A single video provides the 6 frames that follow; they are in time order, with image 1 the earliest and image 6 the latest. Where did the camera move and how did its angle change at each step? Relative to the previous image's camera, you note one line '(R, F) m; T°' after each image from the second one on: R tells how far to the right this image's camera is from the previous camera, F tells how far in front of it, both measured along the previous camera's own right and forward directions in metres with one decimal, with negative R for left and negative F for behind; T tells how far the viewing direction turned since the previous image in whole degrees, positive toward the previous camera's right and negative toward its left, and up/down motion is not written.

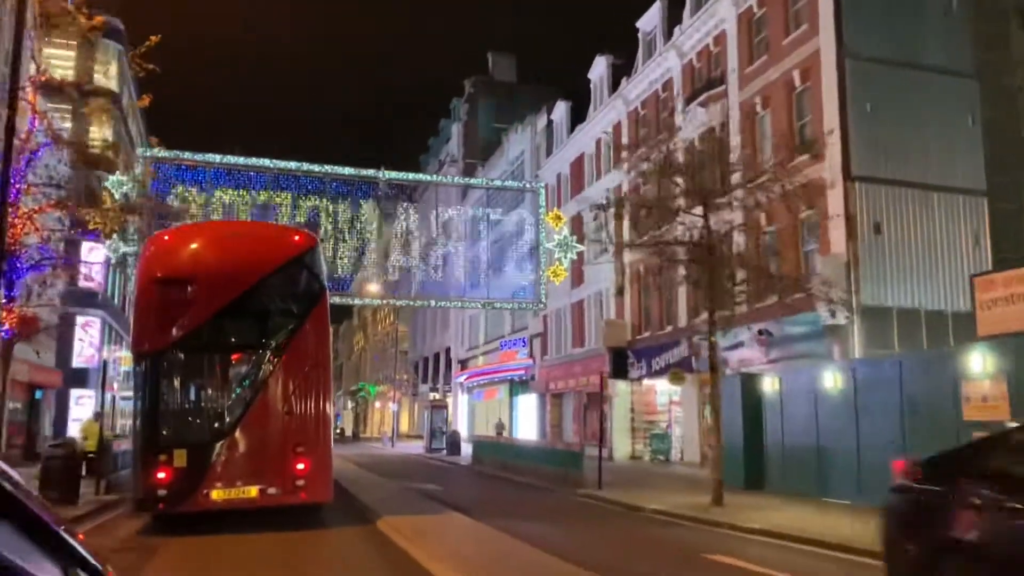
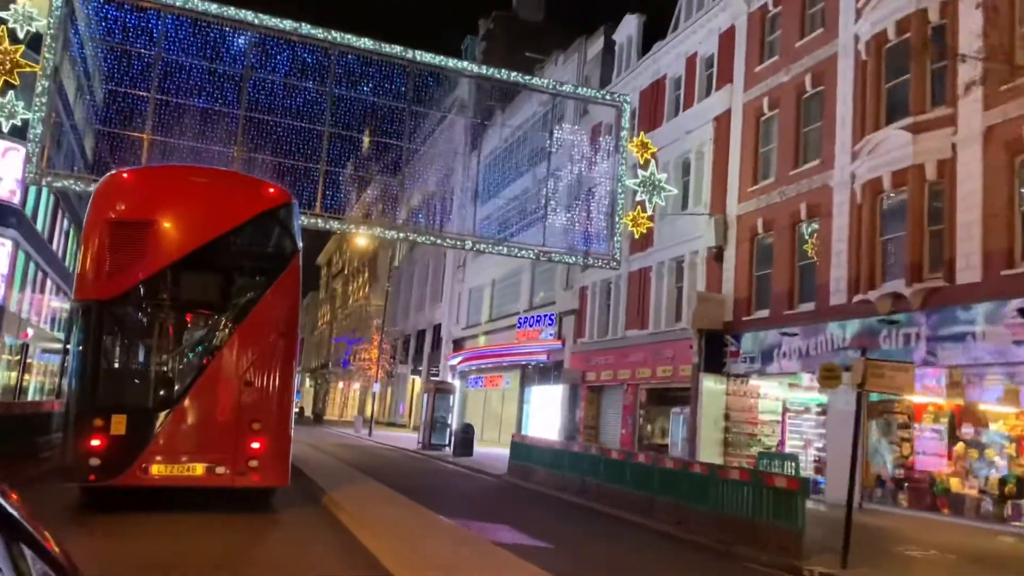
(-2.3, +8.4) m; +2°
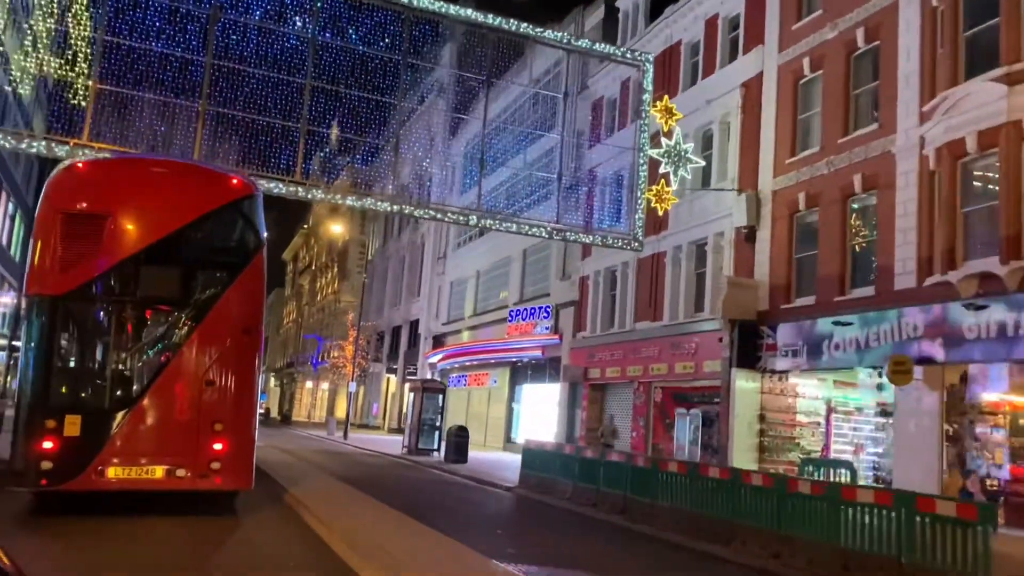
(-0.9, +2.7) m; +2°
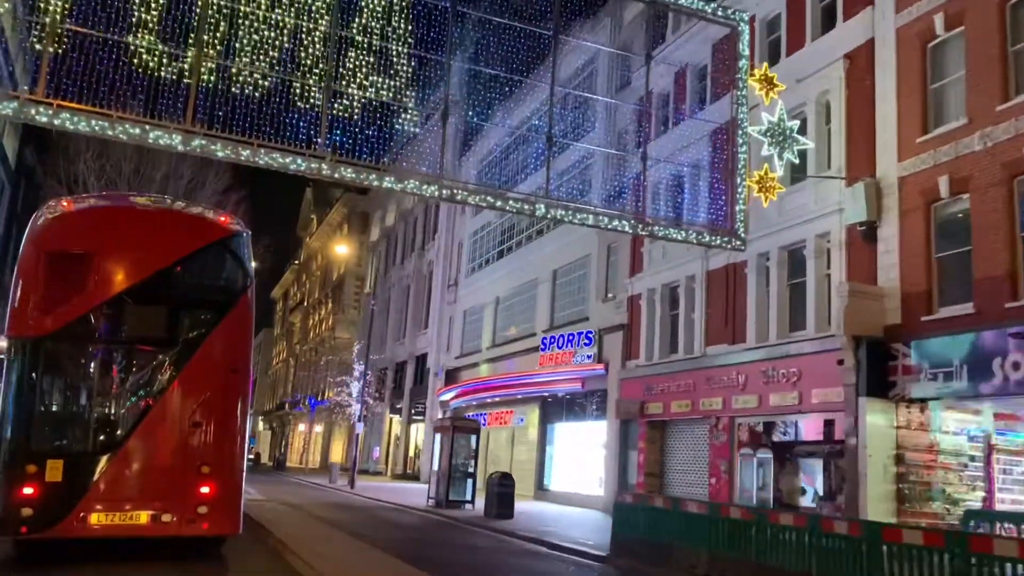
(-1.5, +3.9) m; +1°
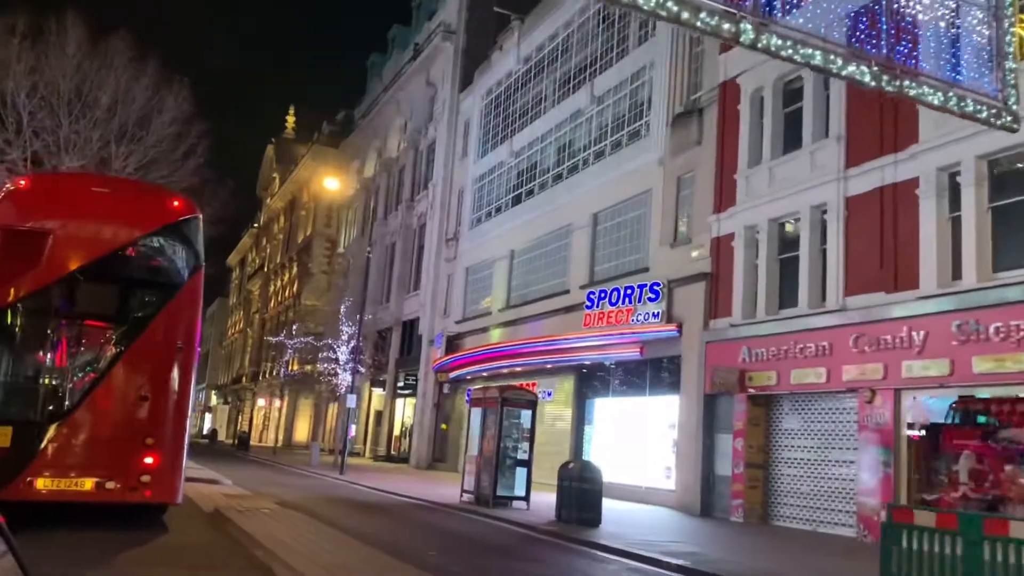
(-2.1, +5.6) m; +3°
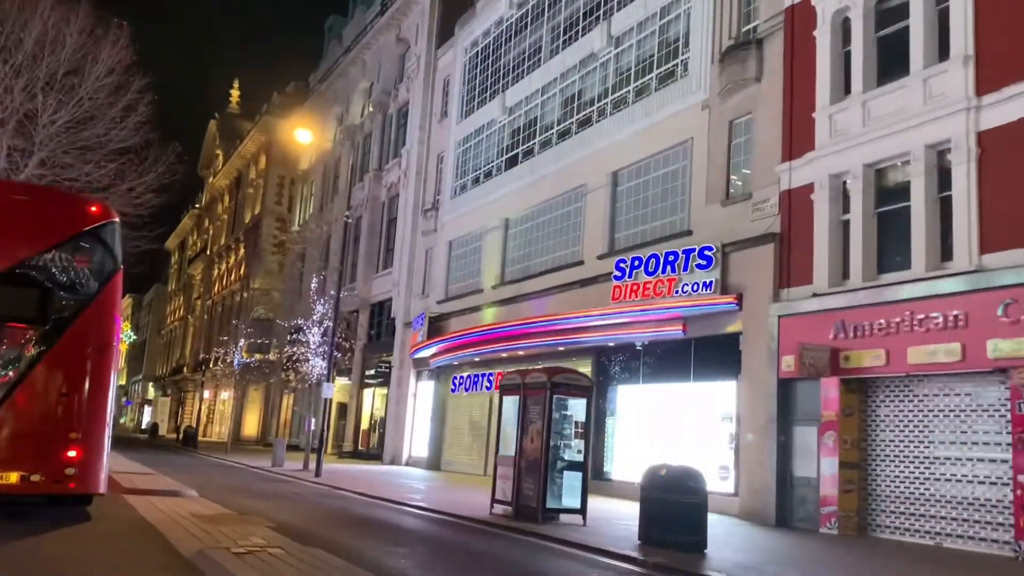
(-1.6, +3.6) m; +4°
